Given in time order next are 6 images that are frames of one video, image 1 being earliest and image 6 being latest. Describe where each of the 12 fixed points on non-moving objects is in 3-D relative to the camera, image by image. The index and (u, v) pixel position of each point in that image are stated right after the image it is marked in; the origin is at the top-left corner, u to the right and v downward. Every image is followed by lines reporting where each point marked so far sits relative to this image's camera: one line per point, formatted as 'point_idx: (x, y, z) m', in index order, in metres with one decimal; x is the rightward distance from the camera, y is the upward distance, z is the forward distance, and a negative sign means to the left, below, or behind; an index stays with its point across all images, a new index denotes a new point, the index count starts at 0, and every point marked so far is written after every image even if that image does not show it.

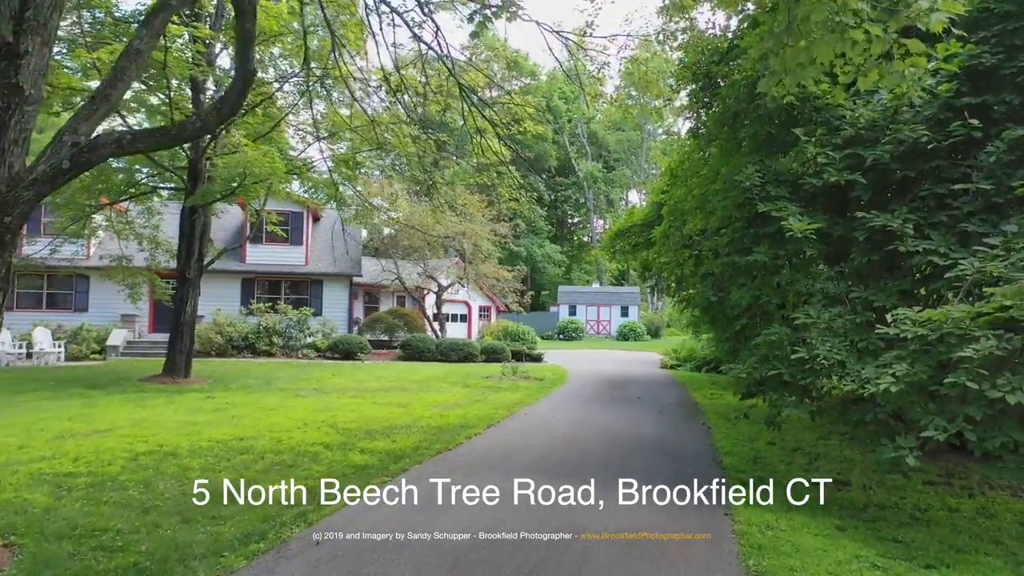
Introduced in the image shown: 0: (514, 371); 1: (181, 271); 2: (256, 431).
0: (+0.1, -1.6, +16.0) m
1: (-5.6, +0.3, +14.0) m
2: (-2.6, -1.4, +8.3) m
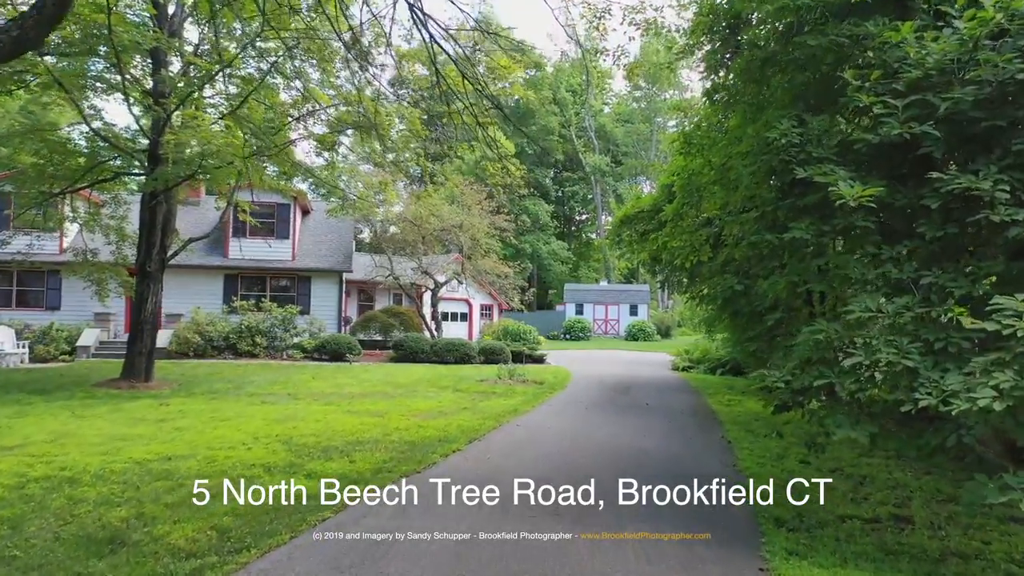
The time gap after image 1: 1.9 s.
0: (0.0, -1.5, +14.7) m
1: (-5.7, +0.3, +12.7) m
2: (-2.7, -1.3, +7.0) m
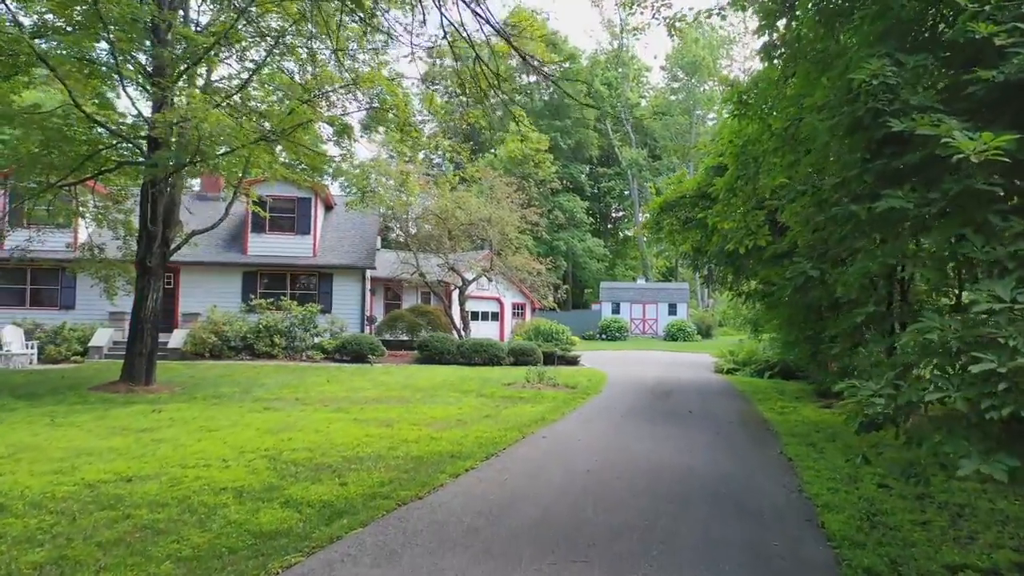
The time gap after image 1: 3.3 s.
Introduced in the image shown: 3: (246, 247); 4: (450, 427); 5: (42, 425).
0: (+0.5, -1.4, +13.6) m
1: (-5.3, +0.4, +11.9) m
2: (-2.5, -1.3, +6.0) m
3: (-6.3, +1.0, +19.7) m
4: (-0.6, -1.4, +8.5) m
5: (-4.6, -1.3, +8.2) m
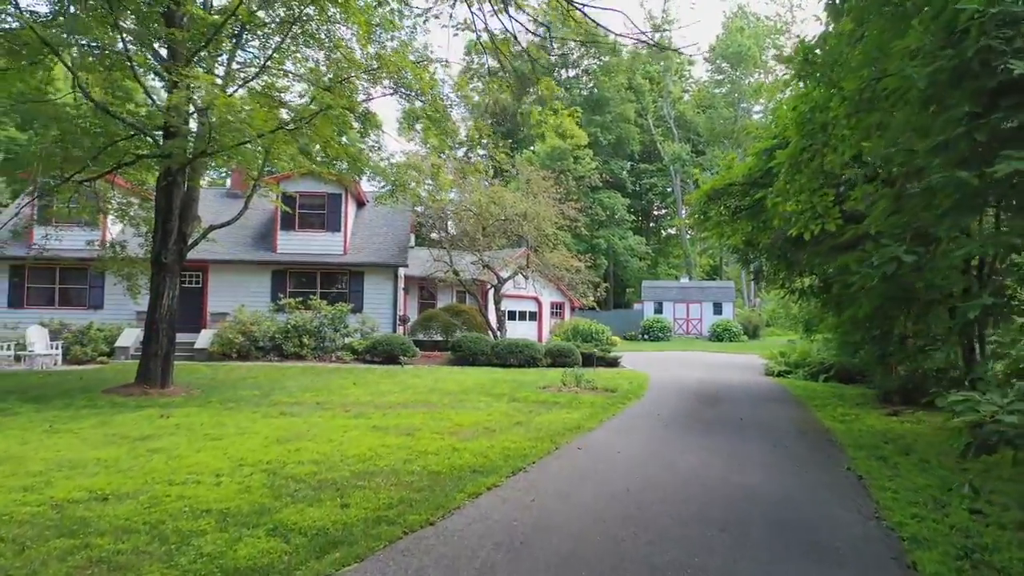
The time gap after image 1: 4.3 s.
0: (+1.0, -1.4, +12.8) m
1: (-4.8, +0.4, +11.3) m
2: (-2.4, -1.2, +5.4) m
3: (-5.4, +1.0, +19.2) m
4: (-0.3, -1.4, +7.8) m
5: (-4.3, -1.3, +7.6) m
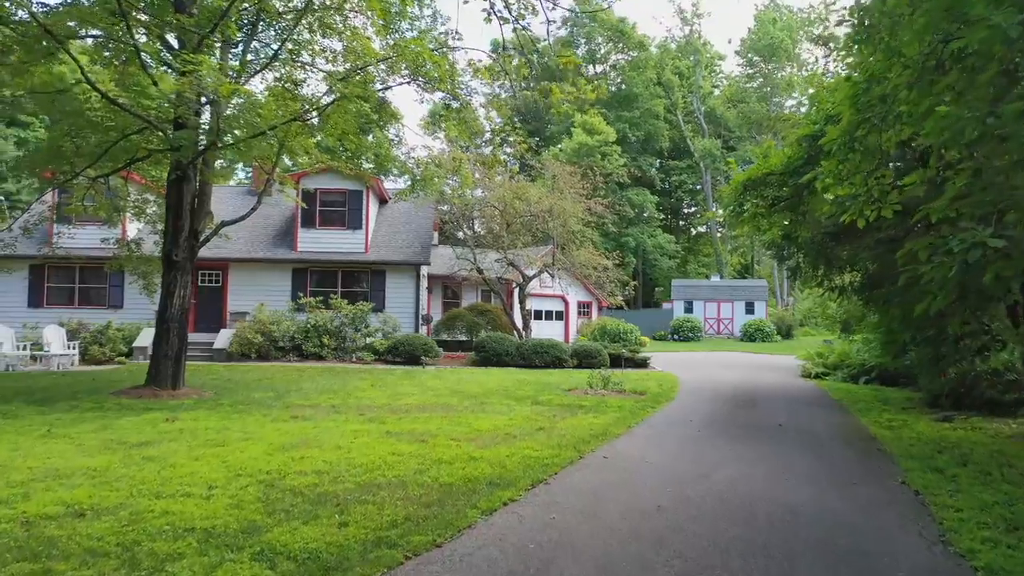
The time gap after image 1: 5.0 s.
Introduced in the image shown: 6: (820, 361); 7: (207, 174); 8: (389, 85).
0: (+1.4, -1.4, +12.2) m
1: (-4.5, +0.4, +11.0) m
2: (-2.3, -1.2, +4.9) m
3: (-4.8, +1.0, +18.8) m
4: (-0.1, -1.4, +7.3) m
5: (-4.1, -1.3, +7.2) m
6: (+5.9, -1.4, +16.1) m
7: (-4.1, +1.5, +11.3) m
8: (-1.6, +2.7, +11.1) m
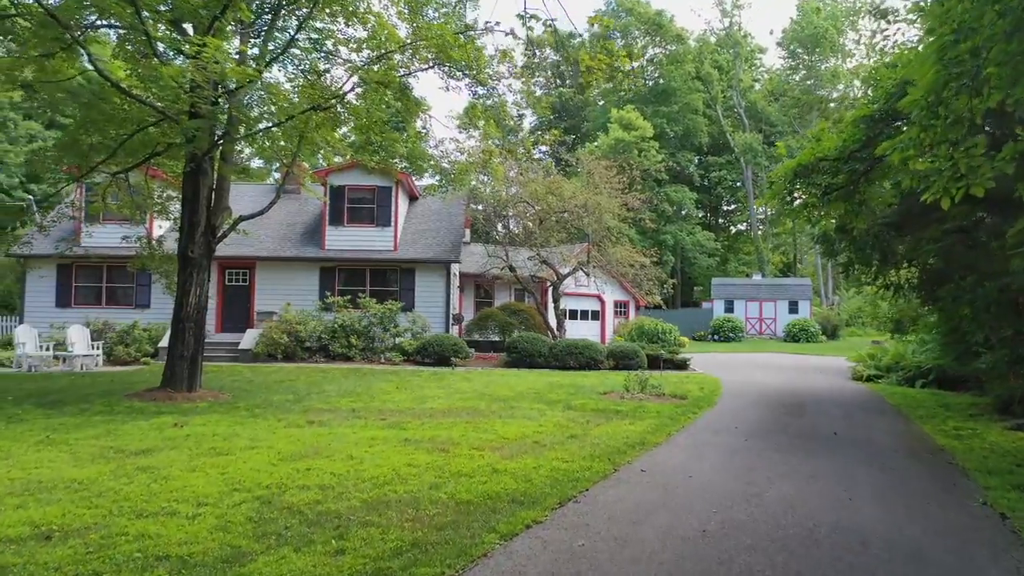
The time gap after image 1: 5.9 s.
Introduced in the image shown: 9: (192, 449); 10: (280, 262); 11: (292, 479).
0: (+1.8, -1.3, +11.5) m
1: (-4.1, +0.5, +10.6) m
2: (-2.1, -1.2, +4.4) m
3: (-4.1, +1.0, +18.4) m
4: (+0.1, -1.3, +6.7) m
5: (-3.9, -1.2, +6.8) m
6: (+6.5, -1.3, +15.2) m
7: (-3.7, +1.6, +10.9) m
8: (-1.2, +2.7, +10.6) m
9: (-2.5, -1.3, +6.5) m
10: (-5.0, +0.6, +18.2) m
11: (-1.4, -1.2, +5.4) m
